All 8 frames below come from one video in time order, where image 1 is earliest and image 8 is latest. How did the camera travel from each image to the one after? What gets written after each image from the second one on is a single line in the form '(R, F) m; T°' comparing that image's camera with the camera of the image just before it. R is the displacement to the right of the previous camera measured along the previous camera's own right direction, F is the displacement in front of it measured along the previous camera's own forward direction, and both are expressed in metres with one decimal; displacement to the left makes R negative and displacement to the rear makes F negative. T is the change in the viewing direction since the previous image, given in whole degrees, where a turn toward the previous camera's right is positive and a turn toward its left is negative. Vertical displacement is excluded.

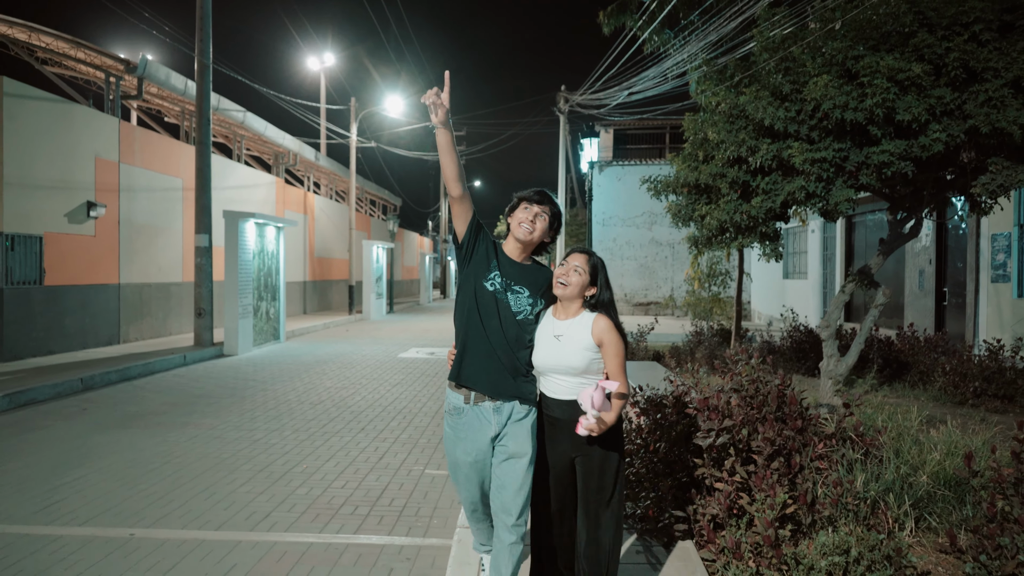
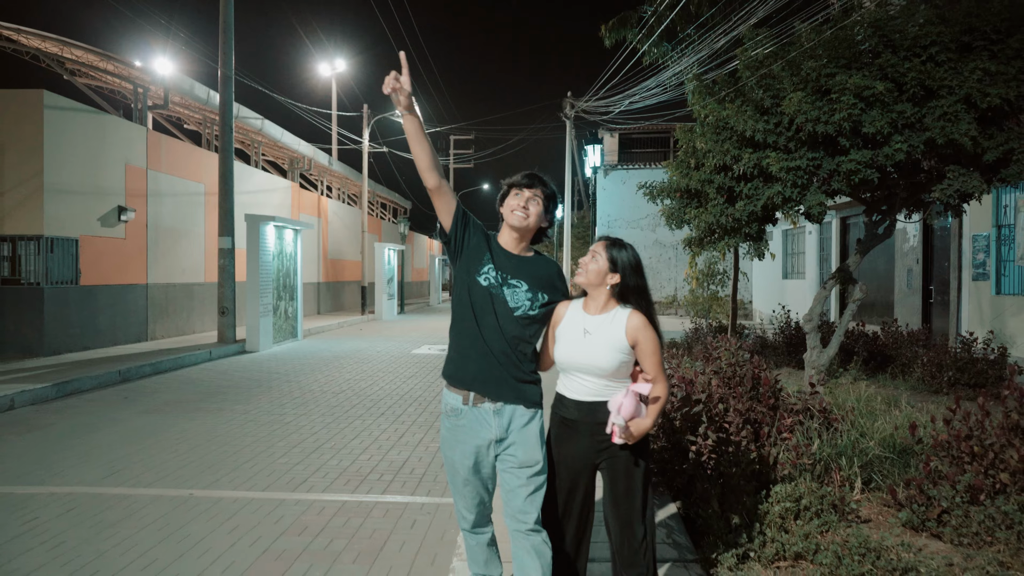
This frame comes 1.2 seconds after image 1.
(0.0, -0.7) m; -1°
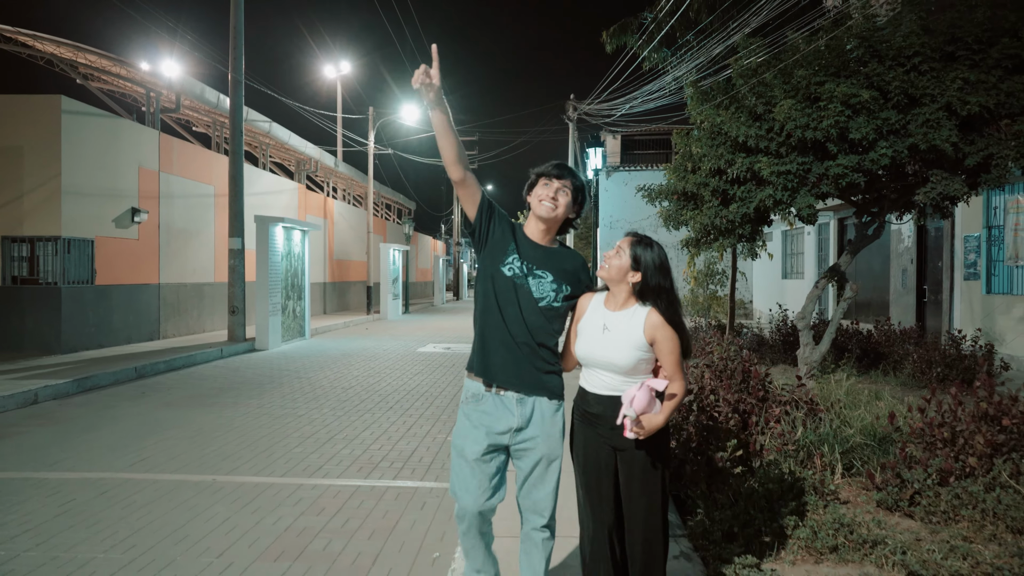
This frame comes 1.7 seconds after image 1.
(0.0, -0.3) m; 0°
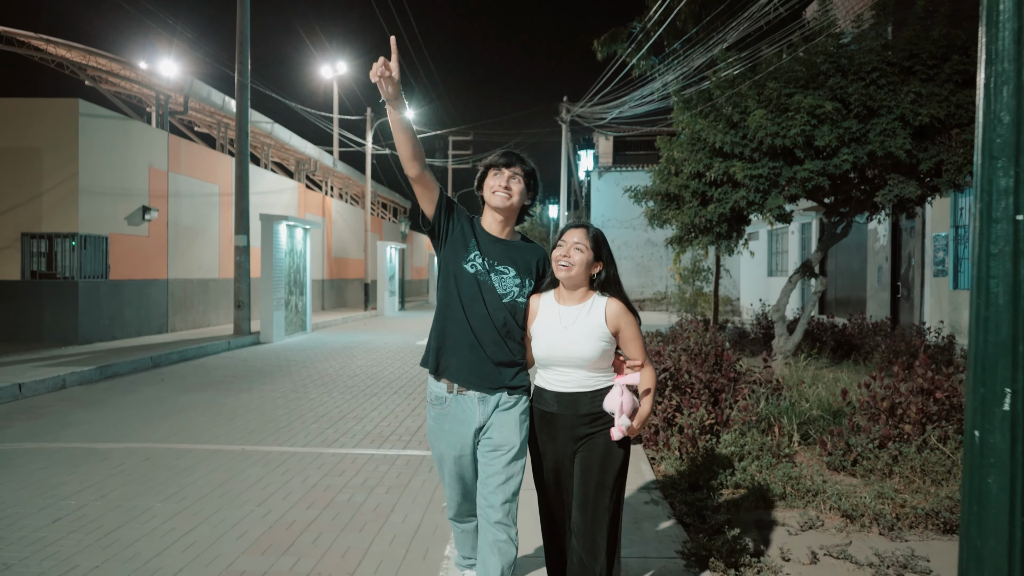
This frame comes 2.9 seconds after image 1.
(0.0, -0.7) m; +1°
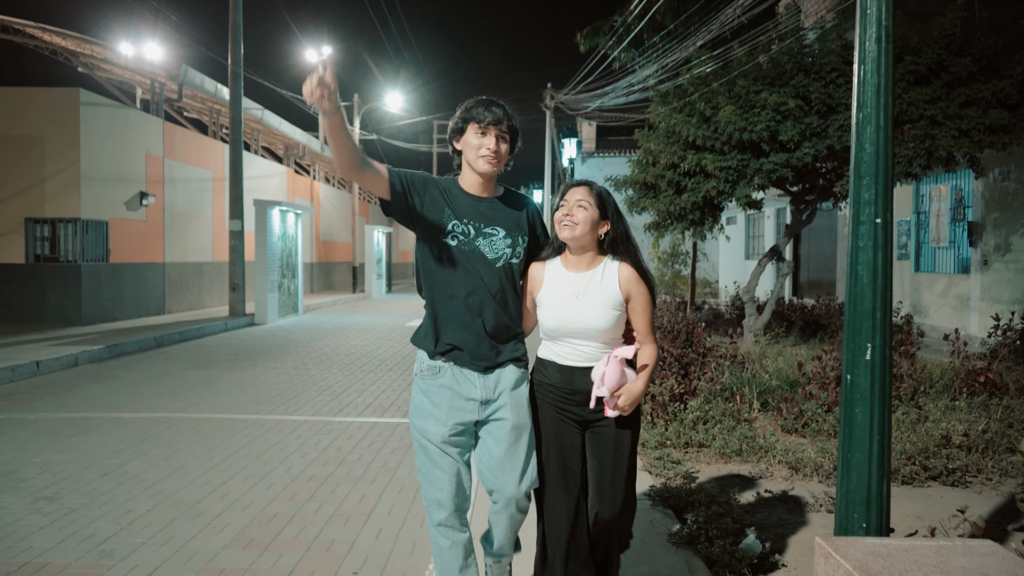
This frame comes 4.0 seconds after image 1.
(-0.1, -0.7) m; +1°
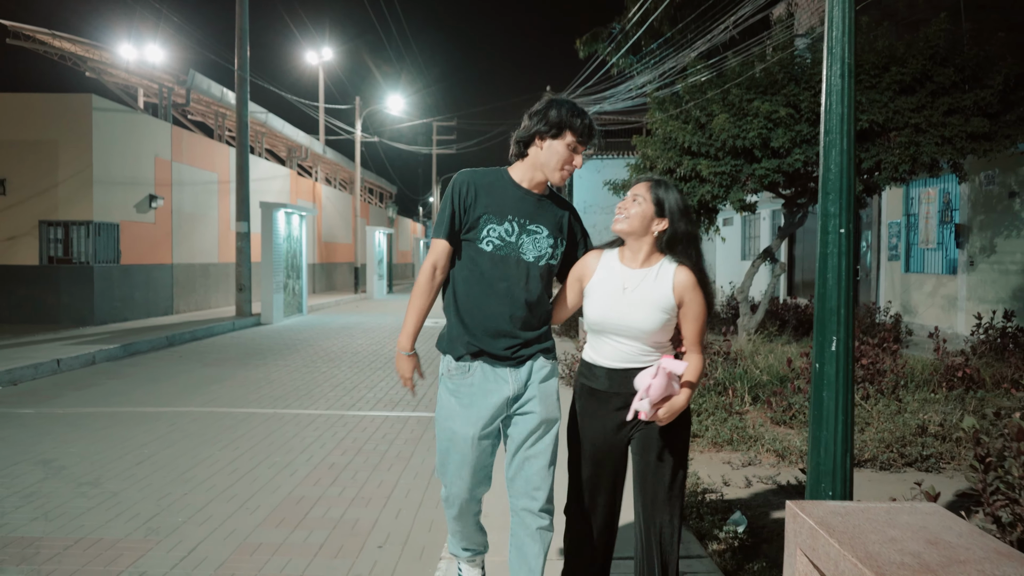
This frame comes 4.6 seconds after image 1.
(-0.1, -0.4) m; 0°
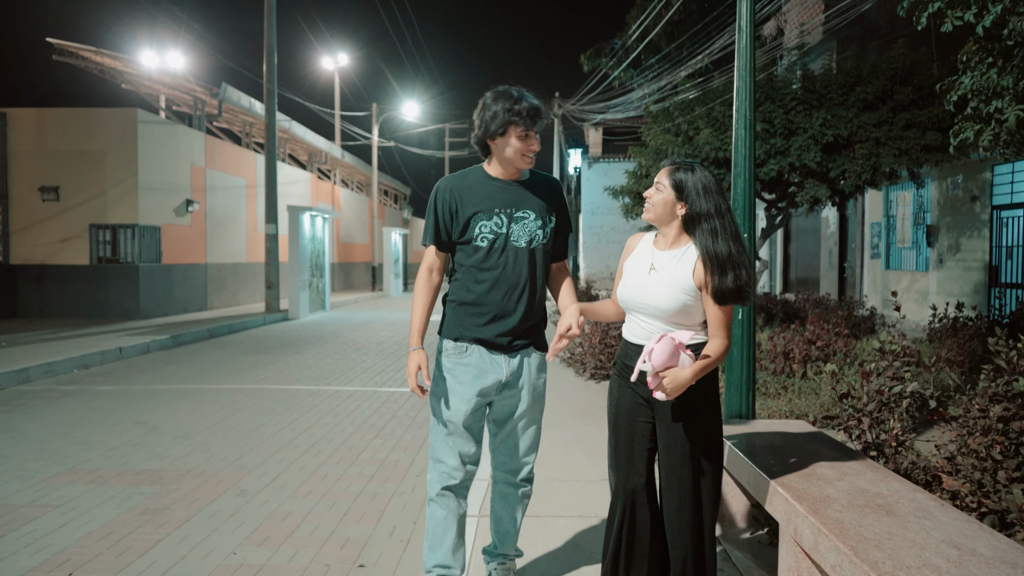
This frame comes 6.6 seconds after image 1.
(0.0, -1.2) m; -1°
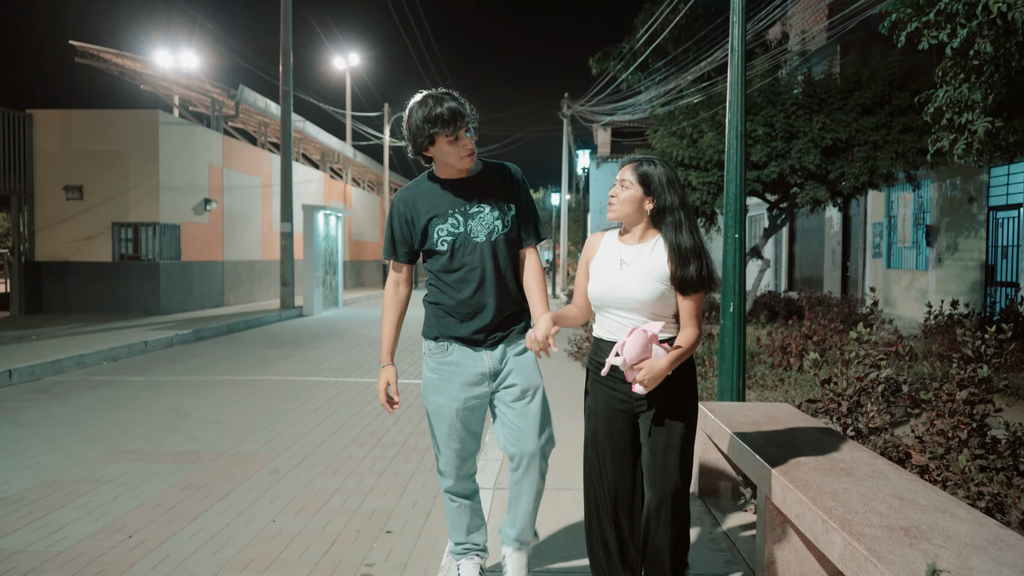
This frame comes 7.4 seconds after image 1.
(0.0, -0.4) m; -1°
